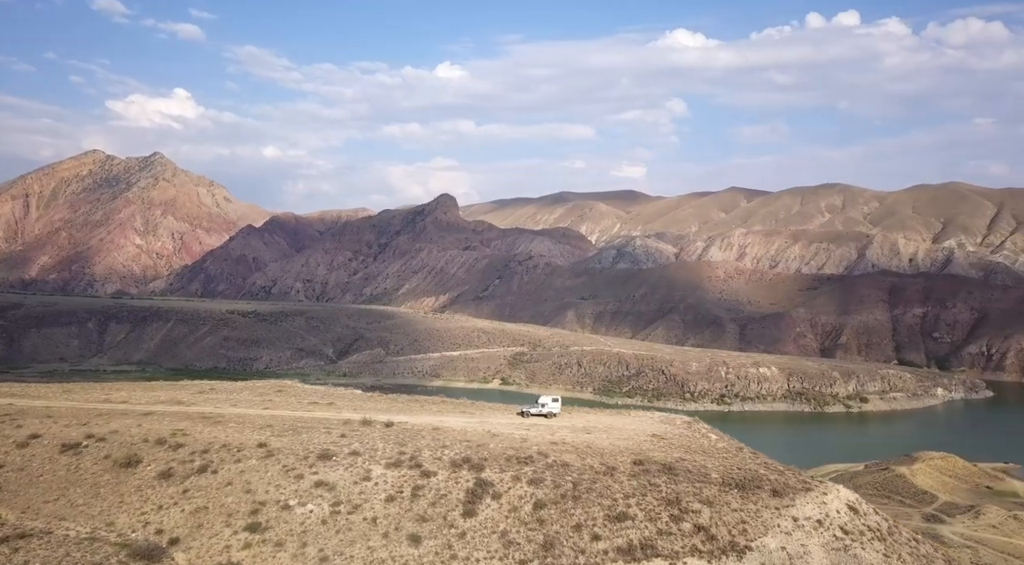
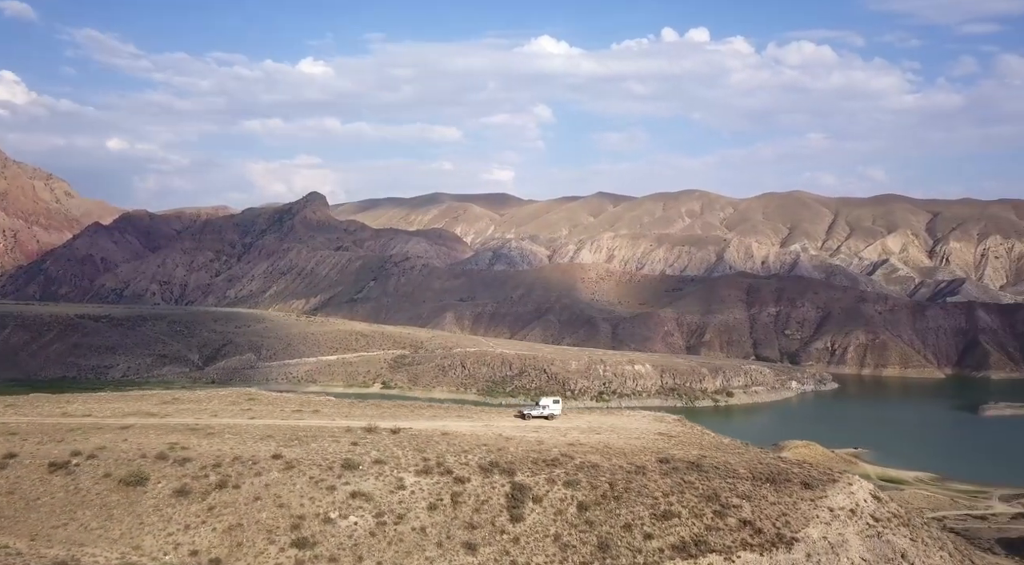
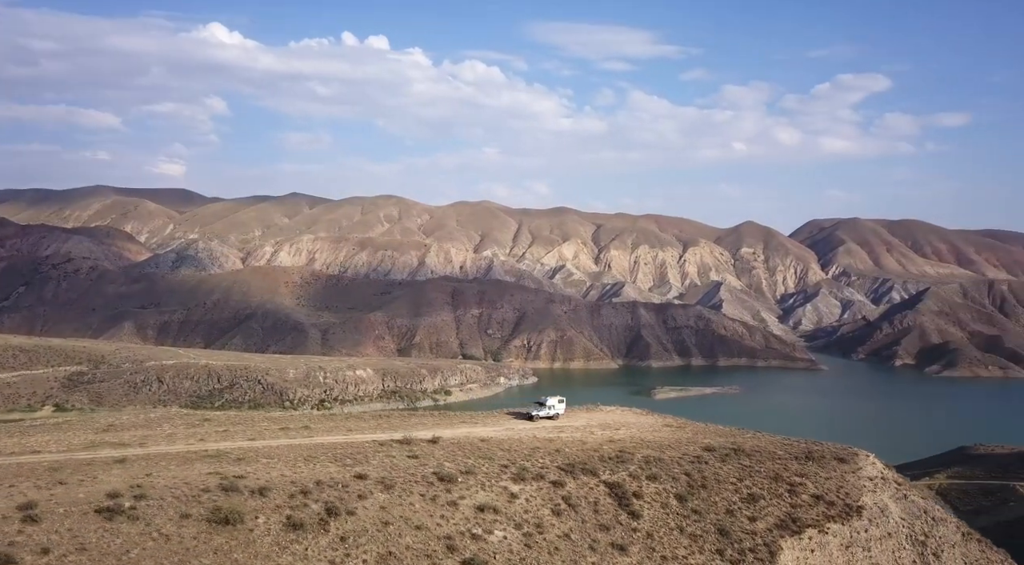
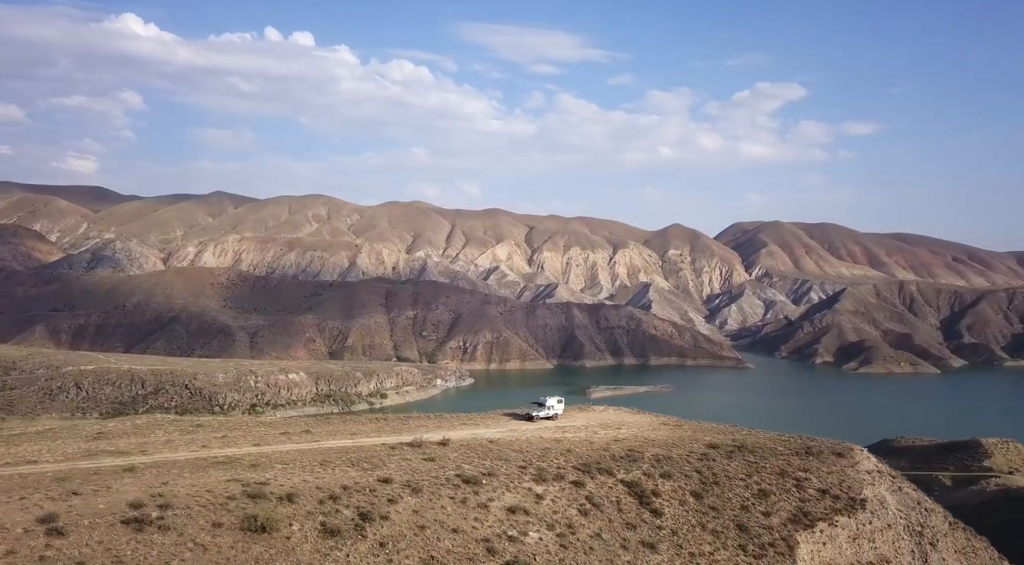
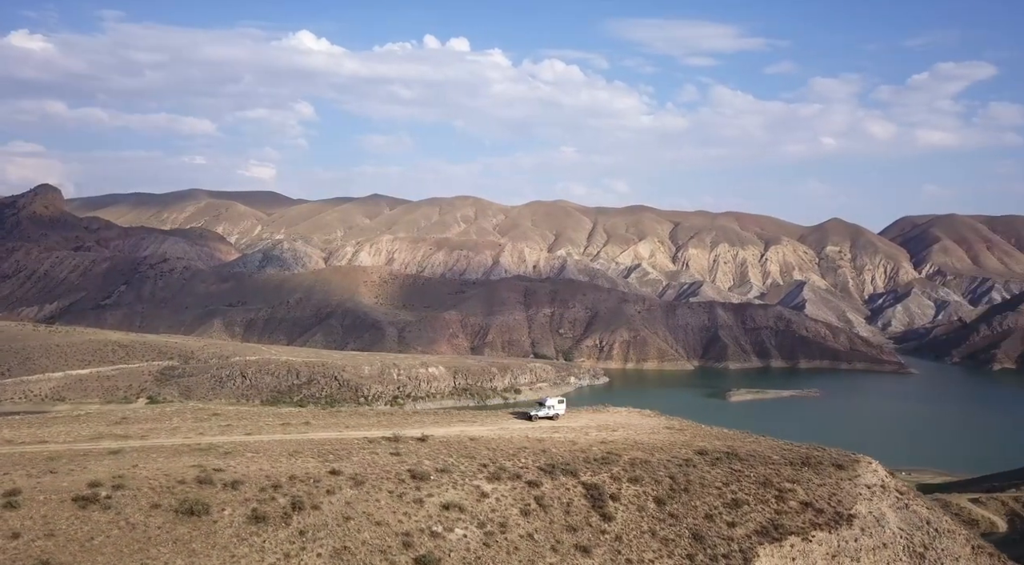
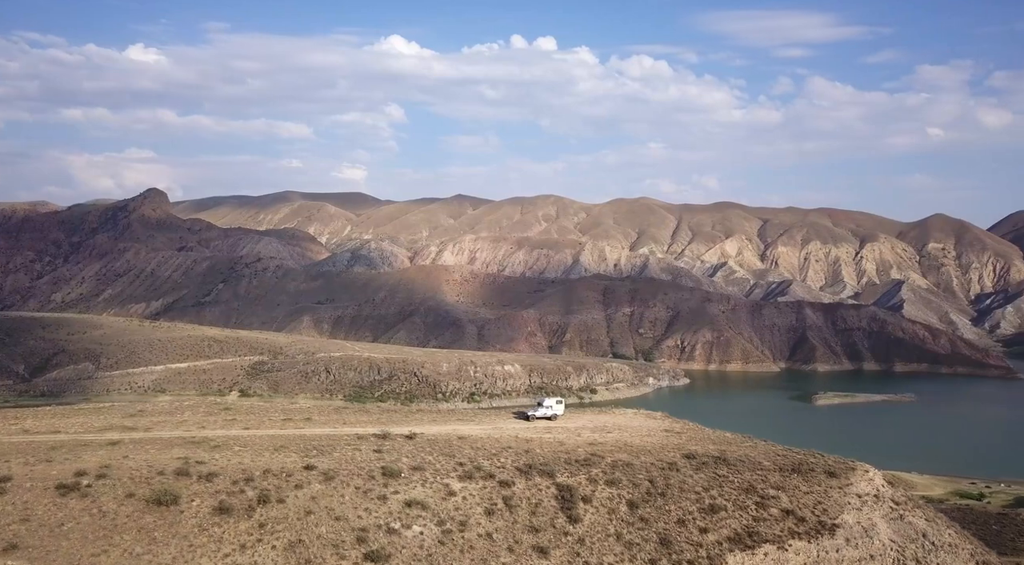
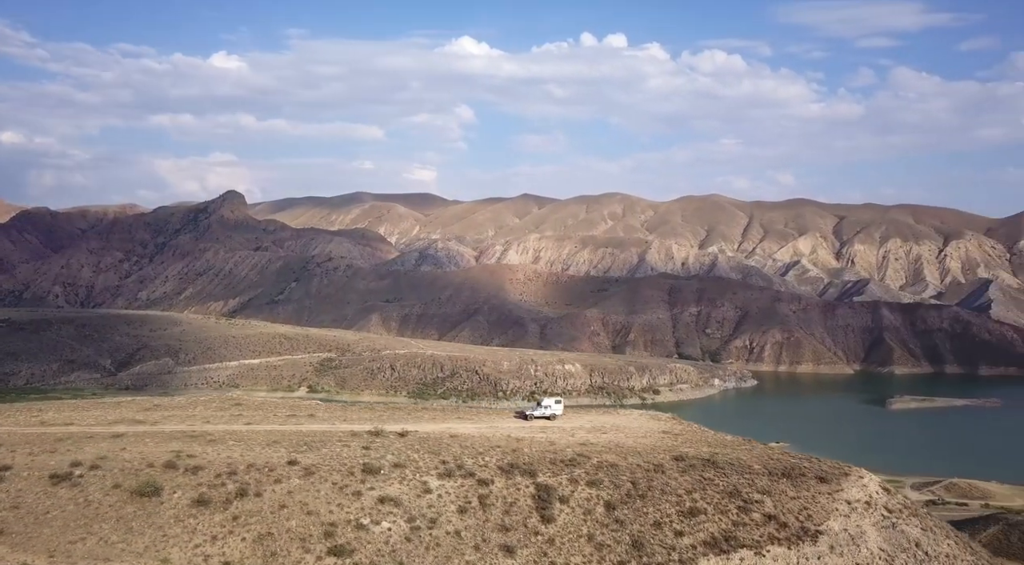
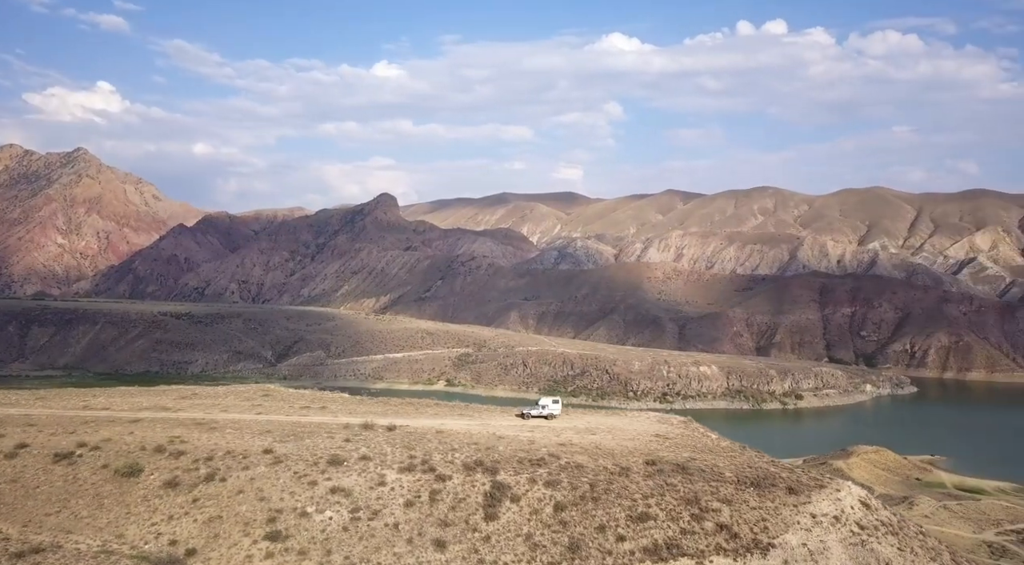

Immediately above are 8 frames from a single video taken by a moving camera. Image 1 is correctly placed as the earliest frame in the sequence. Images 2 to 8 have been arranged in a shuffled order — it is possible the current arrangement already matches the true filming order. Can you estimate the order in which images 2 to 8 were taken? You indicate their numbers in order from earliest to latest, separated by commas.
8, 2, 7, 6, 5, 3, 4
